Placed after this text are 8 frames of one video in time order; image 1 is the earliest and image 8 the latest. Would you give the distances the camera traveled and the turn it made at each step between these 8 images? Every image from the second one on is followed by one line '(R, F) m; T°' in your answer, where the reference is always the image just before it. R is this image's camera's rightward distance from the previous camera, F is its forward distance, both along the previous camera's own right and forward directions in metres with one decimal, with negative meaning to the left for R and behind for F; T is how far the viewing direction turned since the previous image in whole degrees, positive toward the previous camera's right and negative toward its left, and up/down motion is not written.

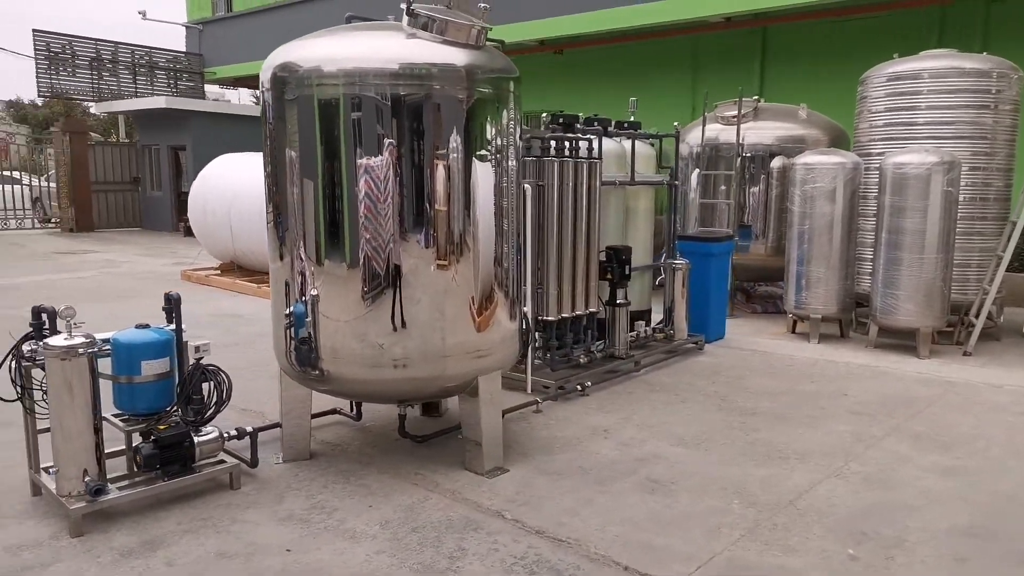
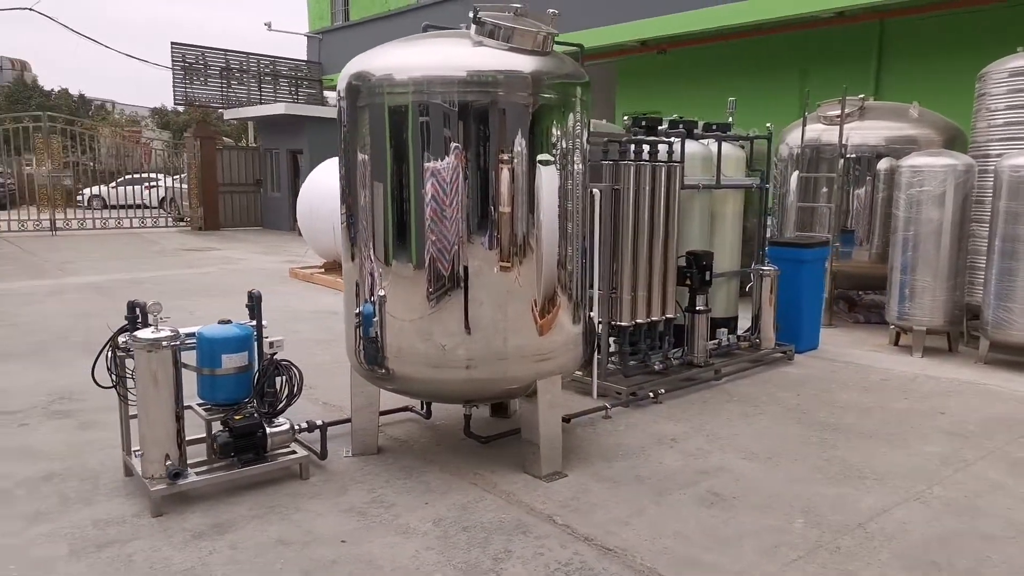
(+0.2, 0.0) m; -8°
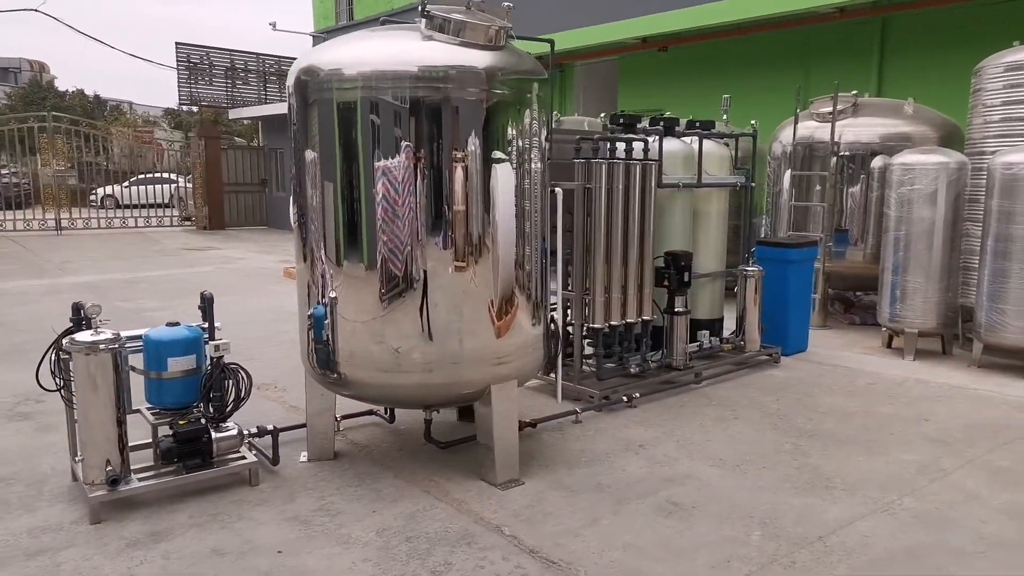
(+0.2, +0.1) m; -1°
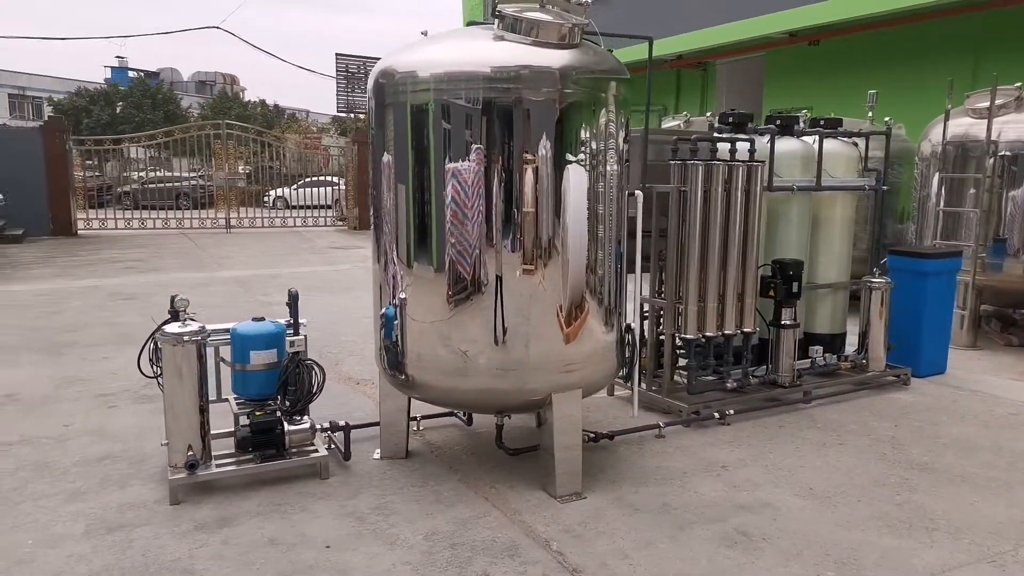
(+0.3, +0.1) m; -11°
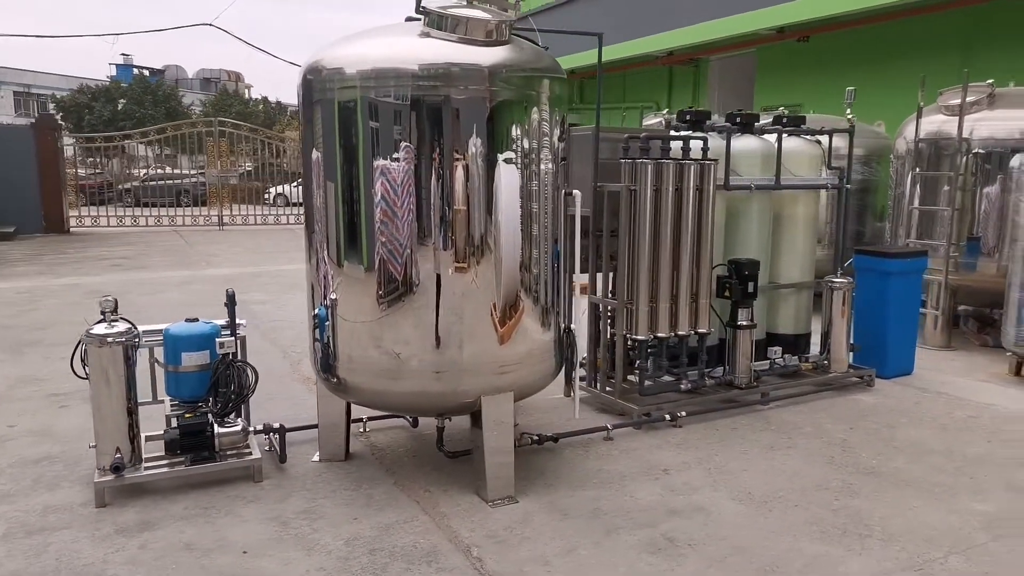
(+0.3, 0.0) m; 0°
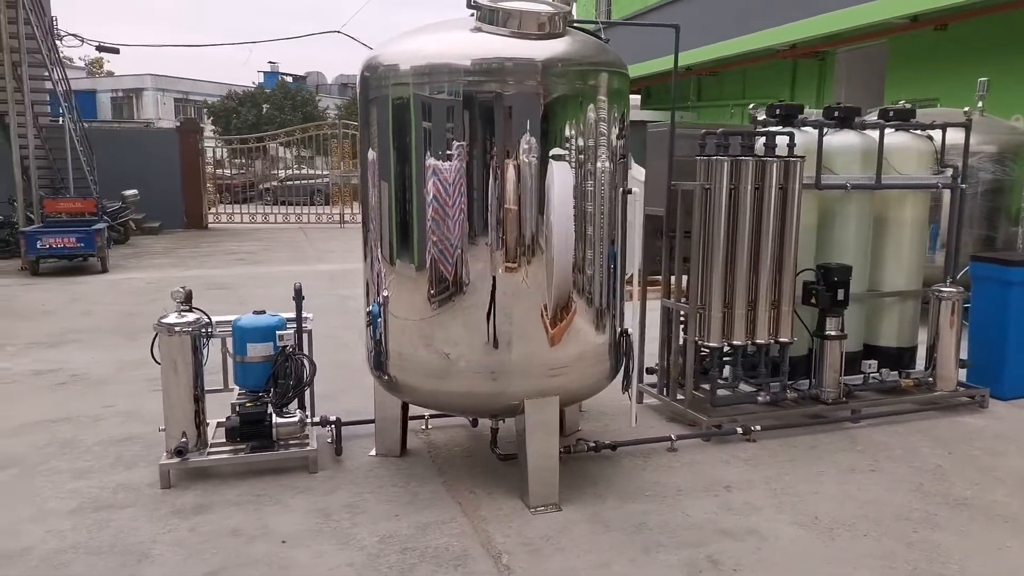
(+0.3, +0.1) m; -9°
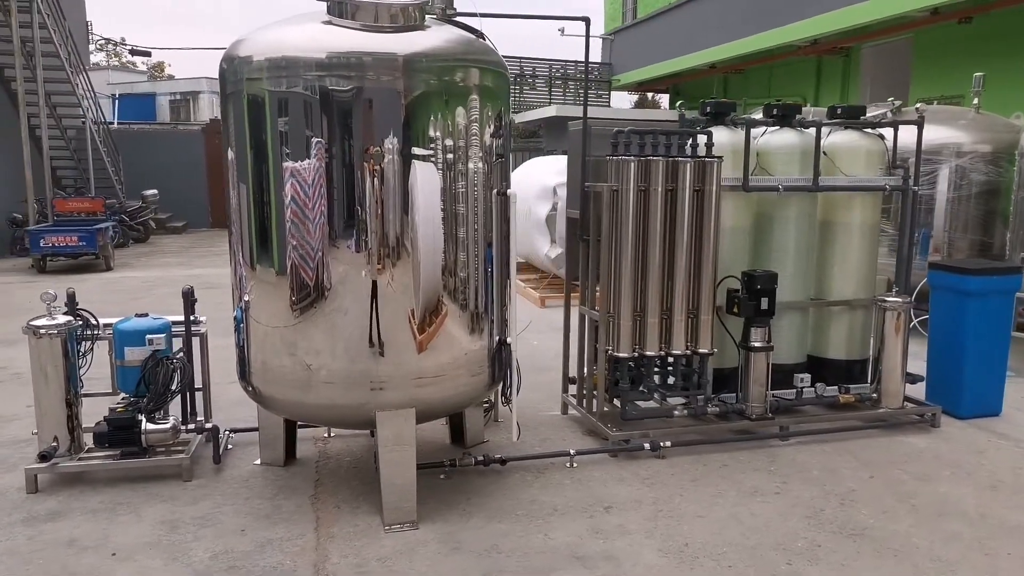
(+0.6, +0.2) m; -3°
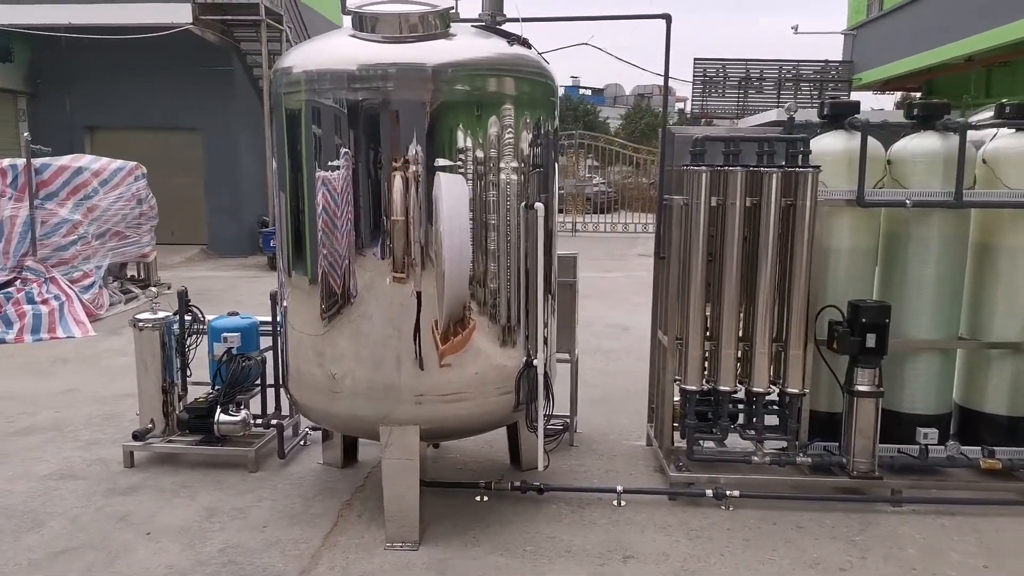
(+0.7, +0.3) m; -18°
